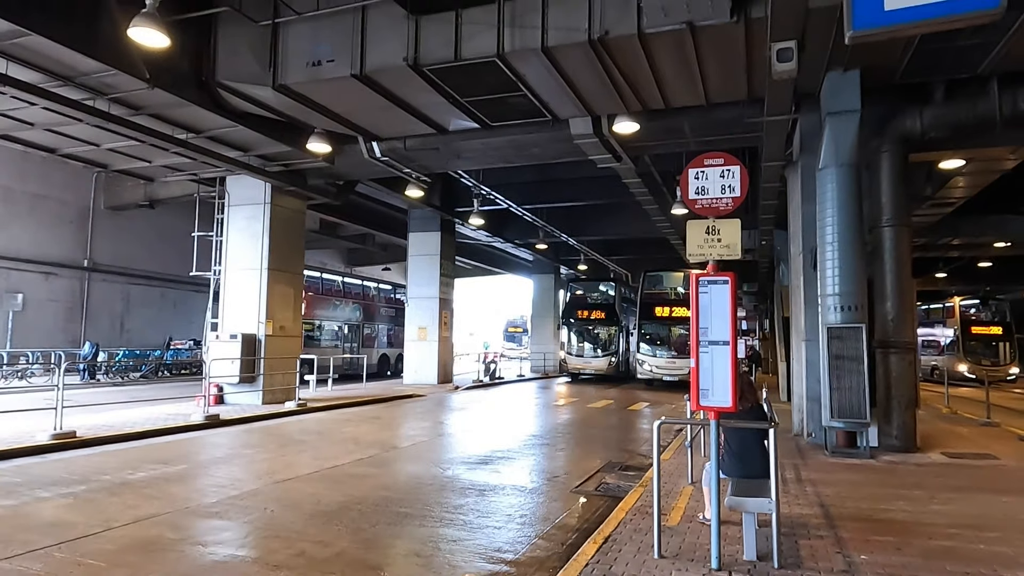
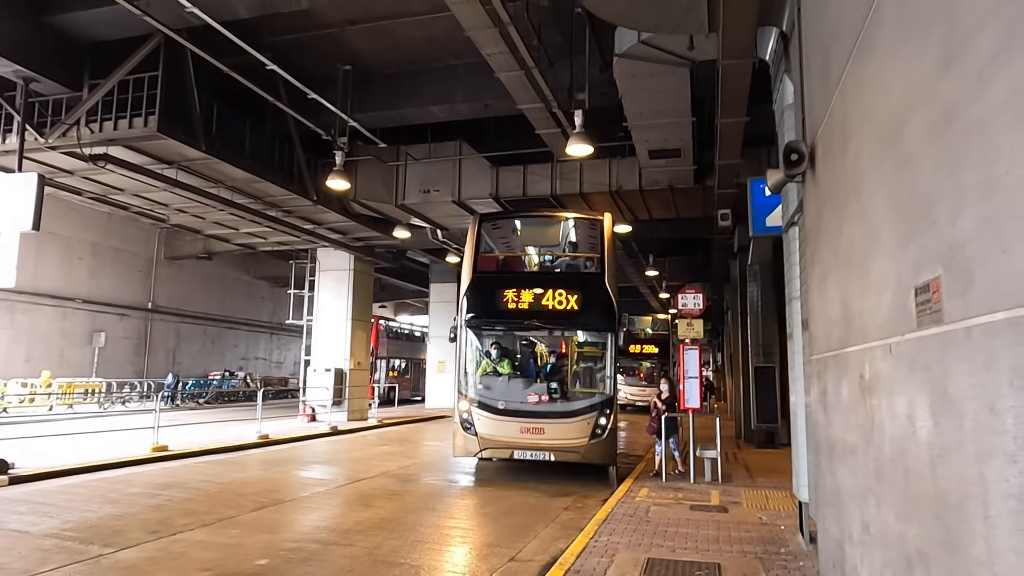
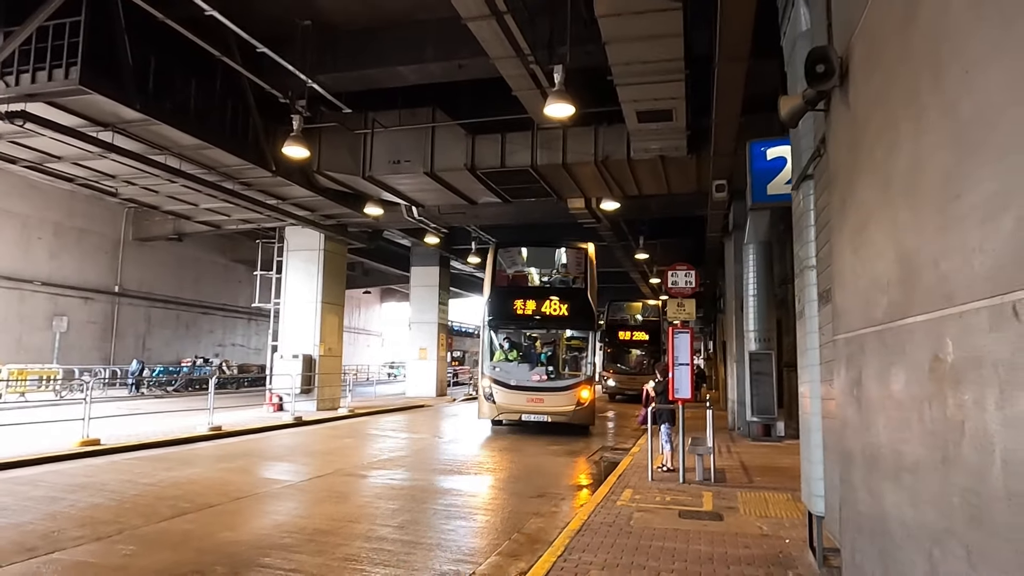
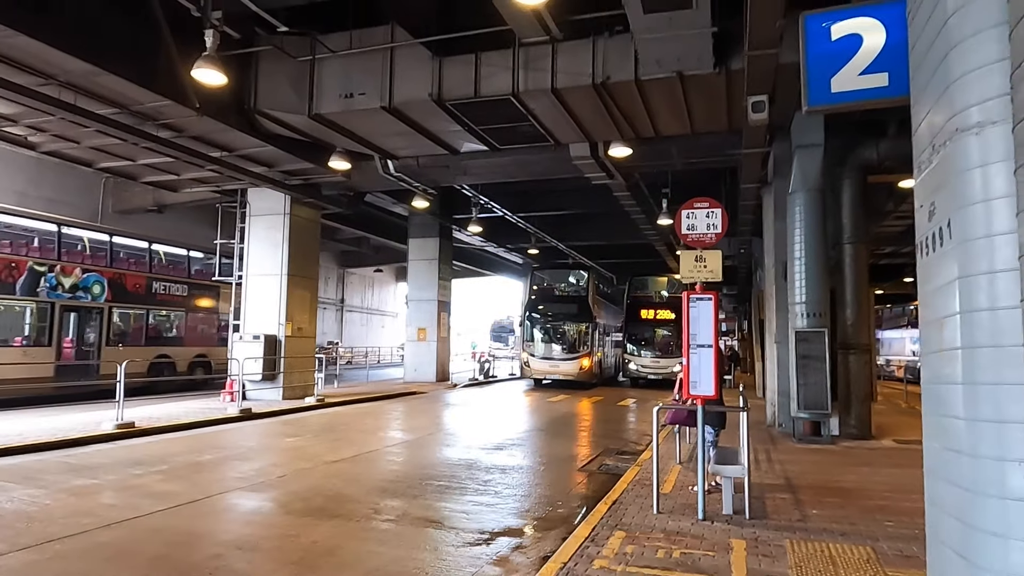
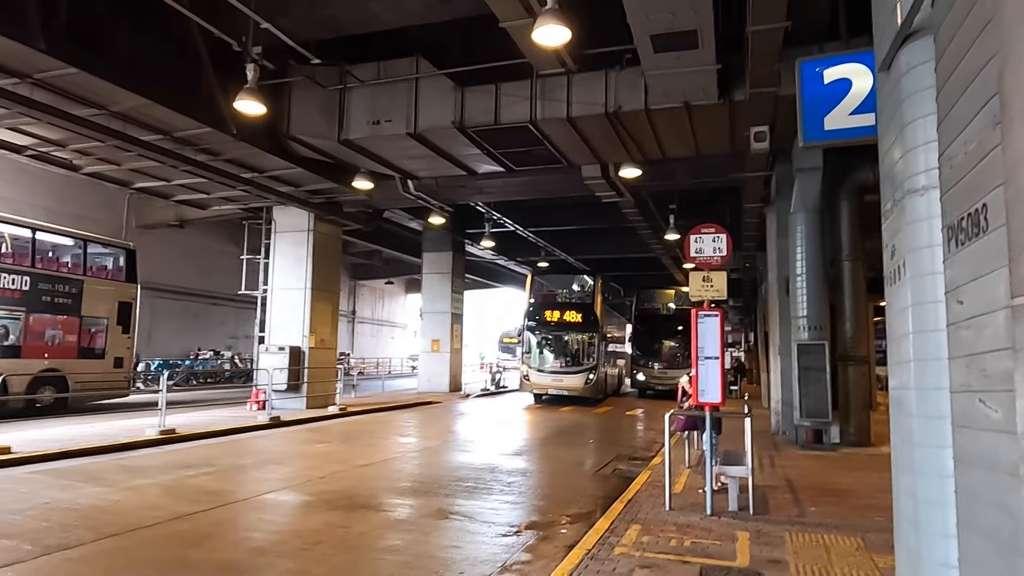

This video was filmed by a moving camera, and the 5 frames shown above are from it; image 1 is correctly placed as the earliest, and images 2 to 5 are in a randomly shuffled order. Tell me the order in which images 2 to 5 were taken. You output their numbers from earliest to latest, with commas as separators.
4, 5, 3, 2
